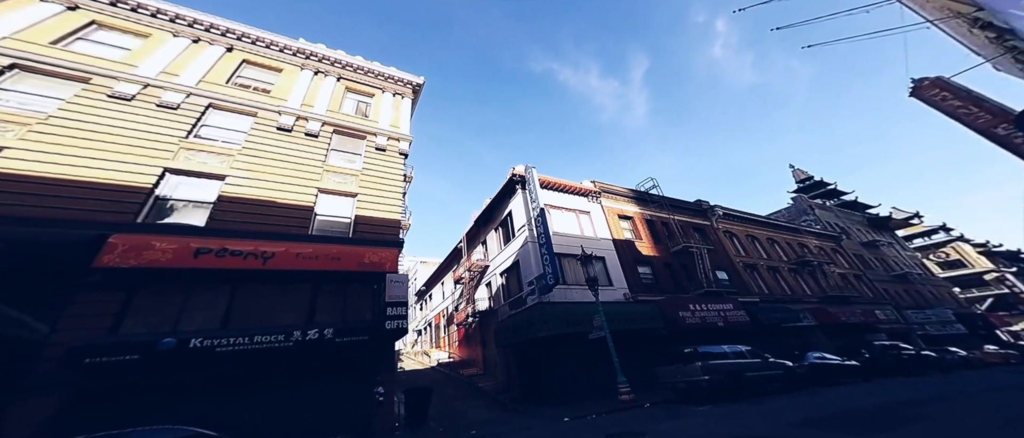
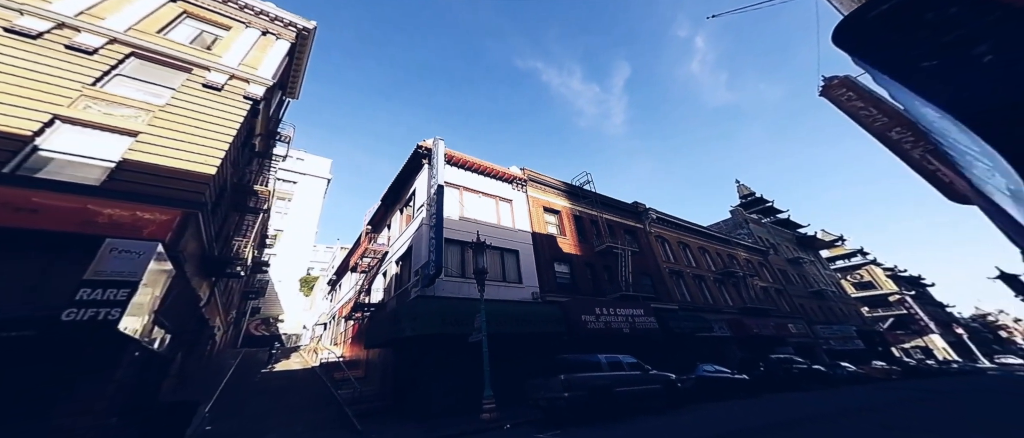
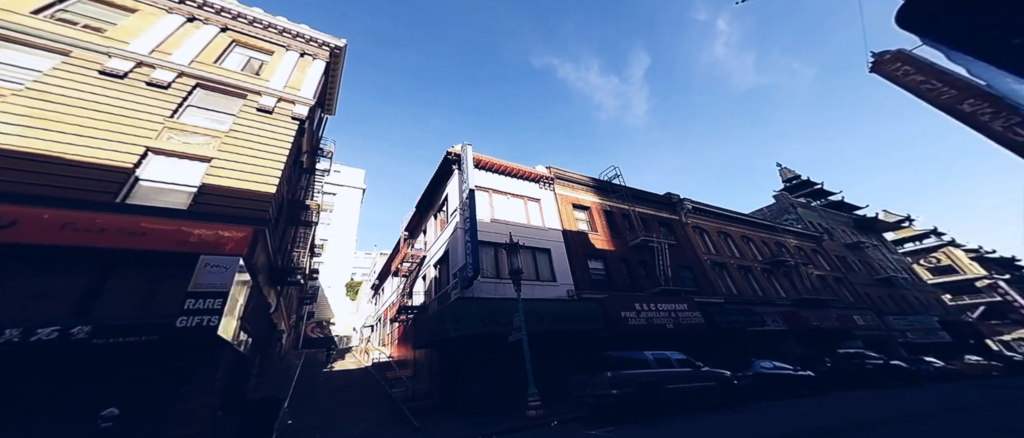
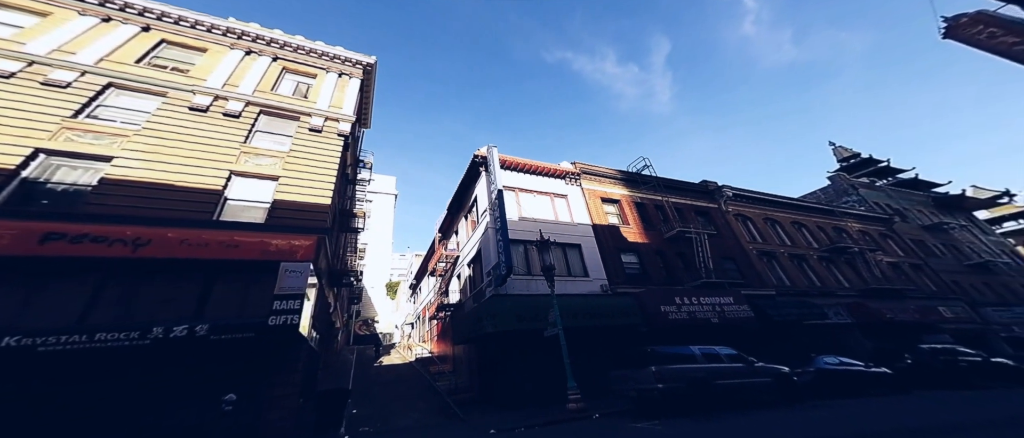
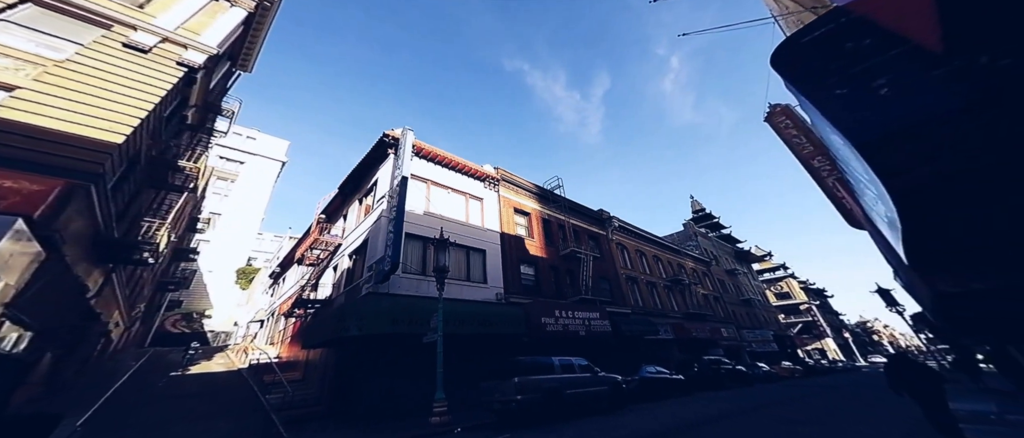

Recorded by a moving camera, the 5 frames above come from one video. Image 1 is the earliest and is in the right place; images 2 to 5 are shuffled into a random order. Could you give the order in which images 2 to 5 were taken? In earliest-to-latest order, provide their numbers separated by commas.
4, 3, 2, 5
